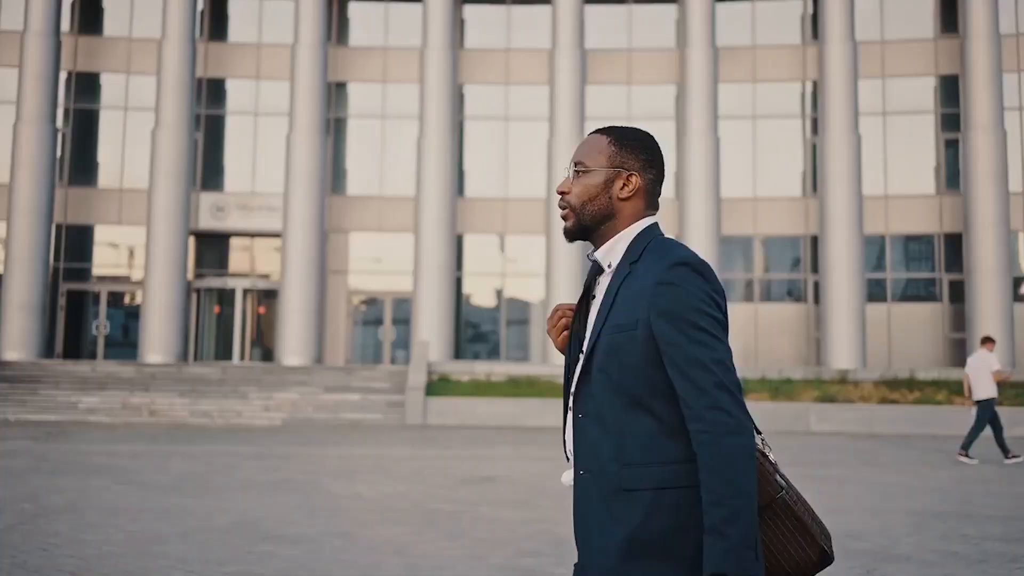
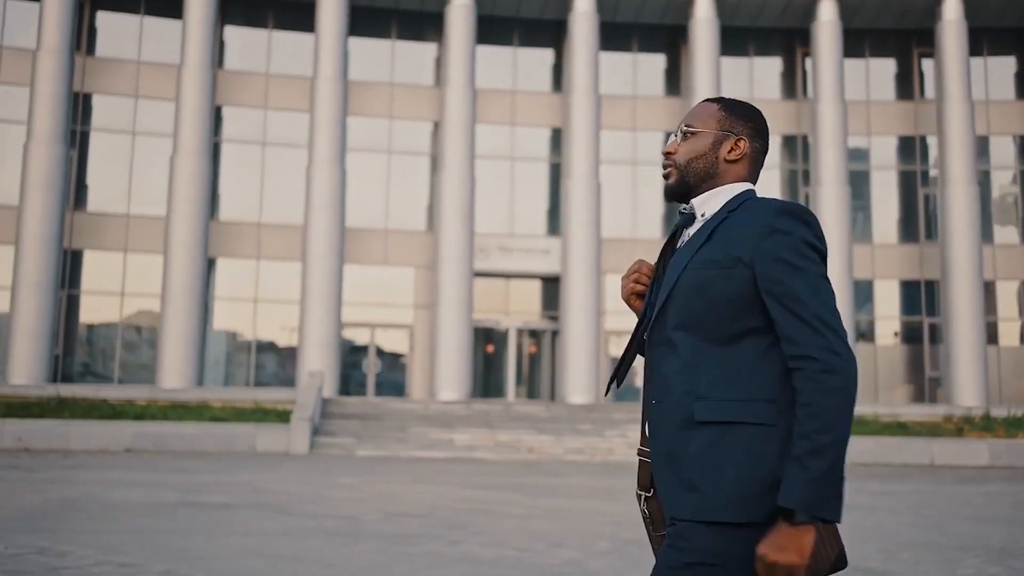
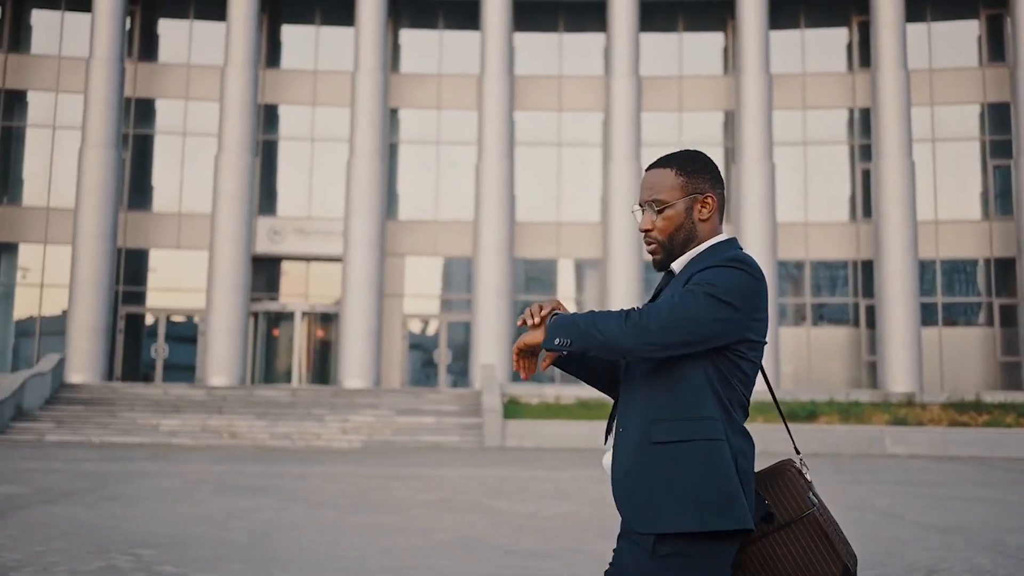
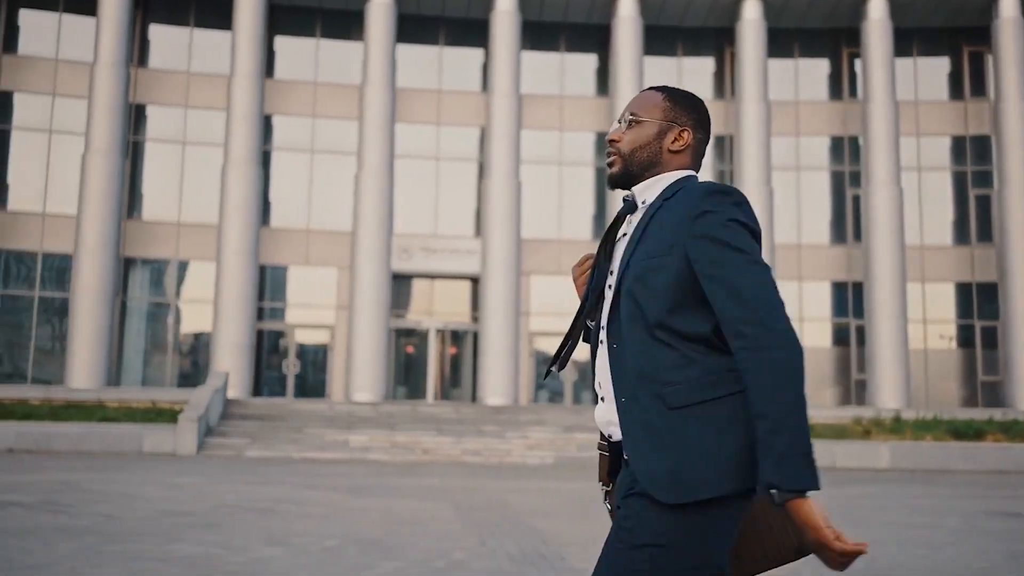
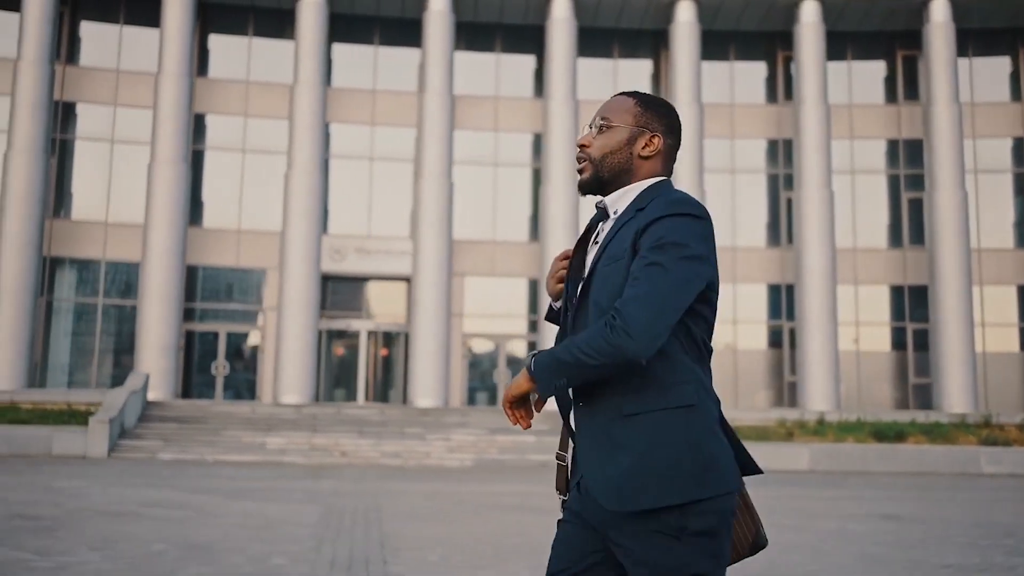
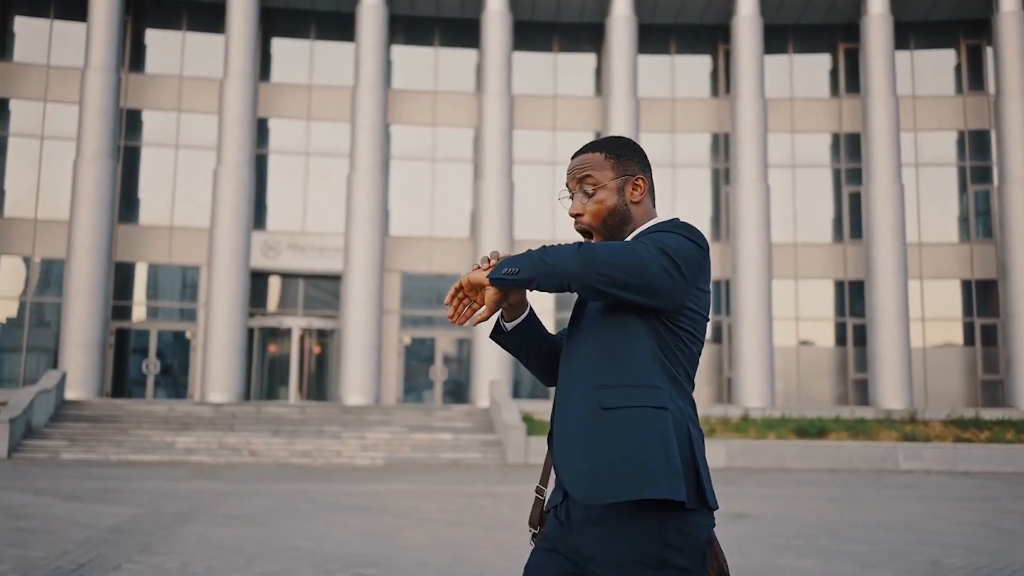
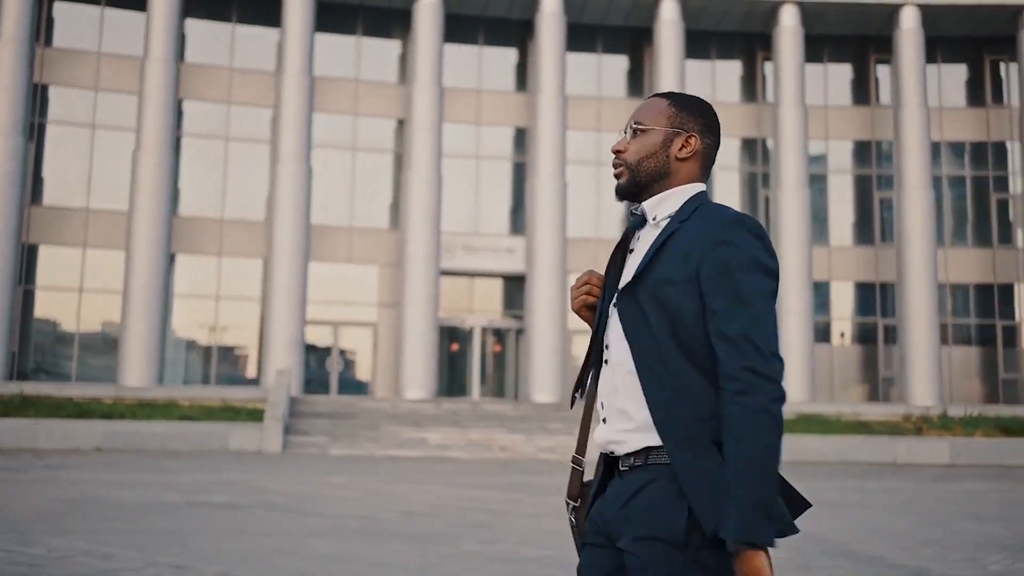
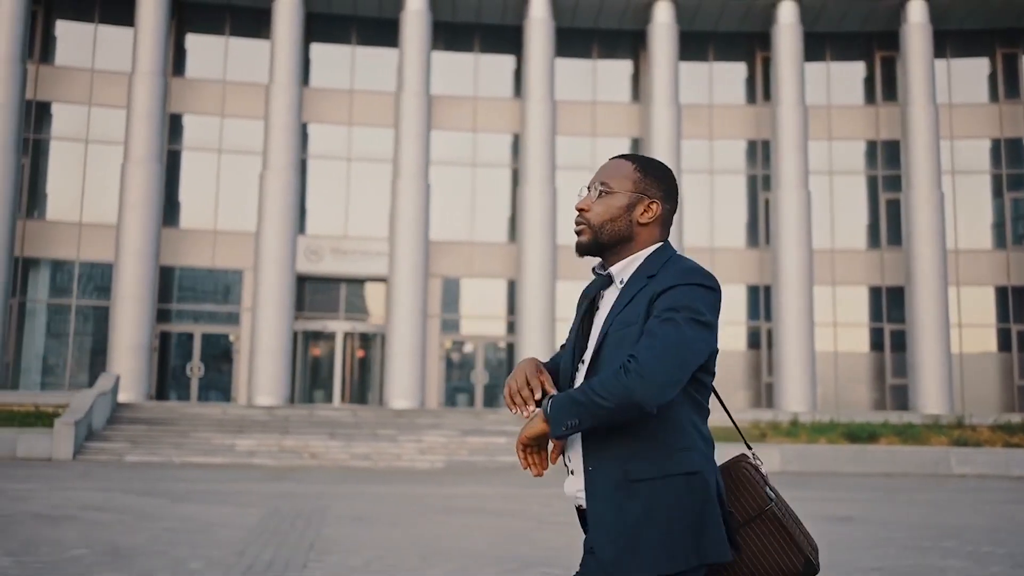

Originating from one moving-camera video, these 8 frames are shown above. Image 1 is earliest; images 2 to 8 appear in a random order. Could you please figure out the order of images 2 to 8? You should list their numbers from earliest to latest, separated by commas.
3, 6, 8, 5, 4, 2, 7
